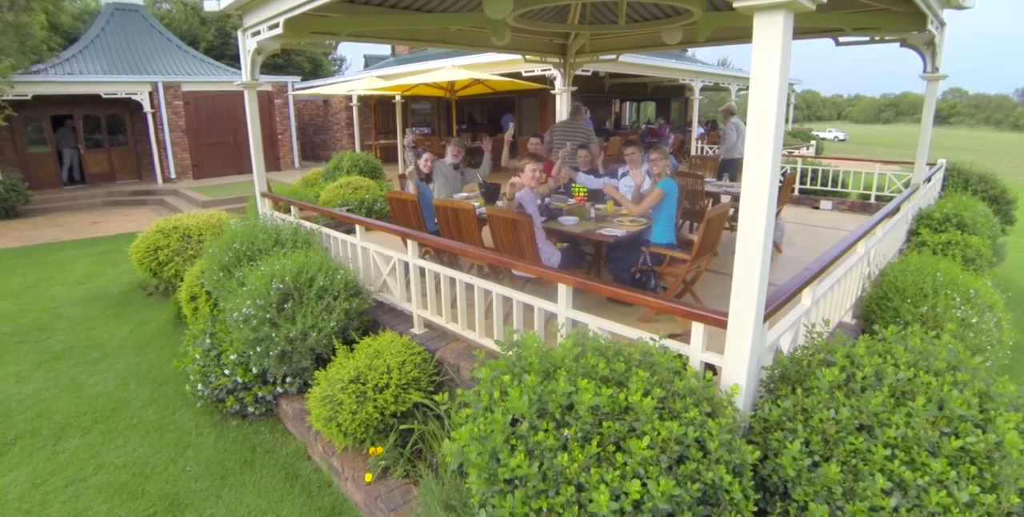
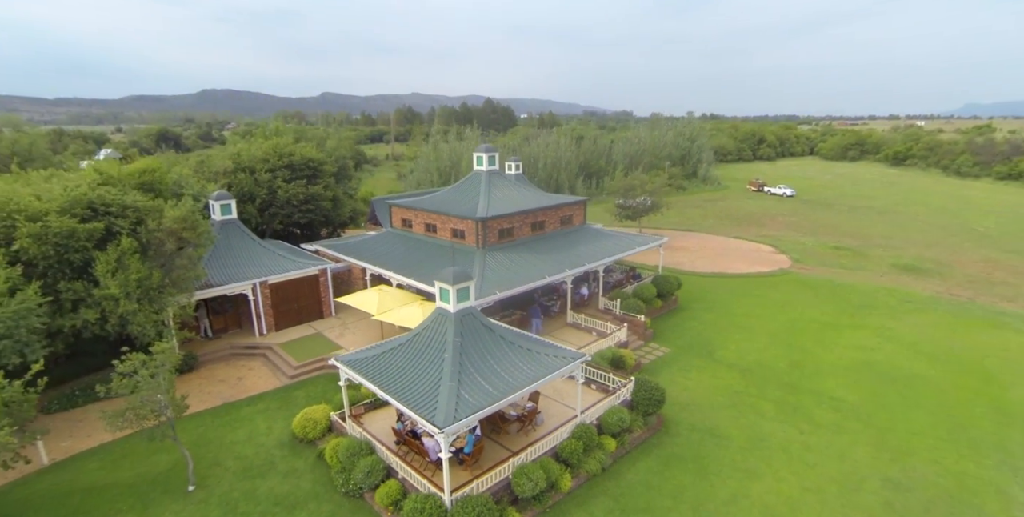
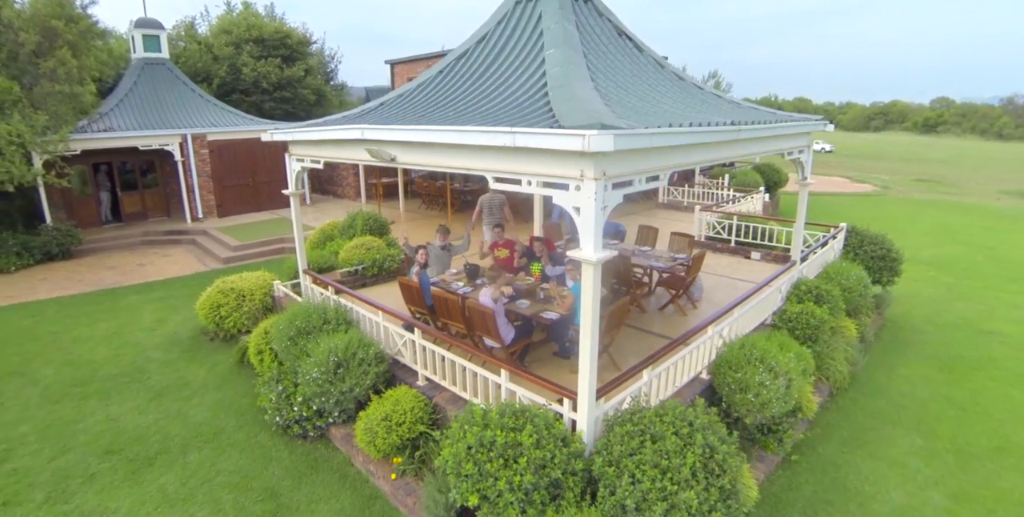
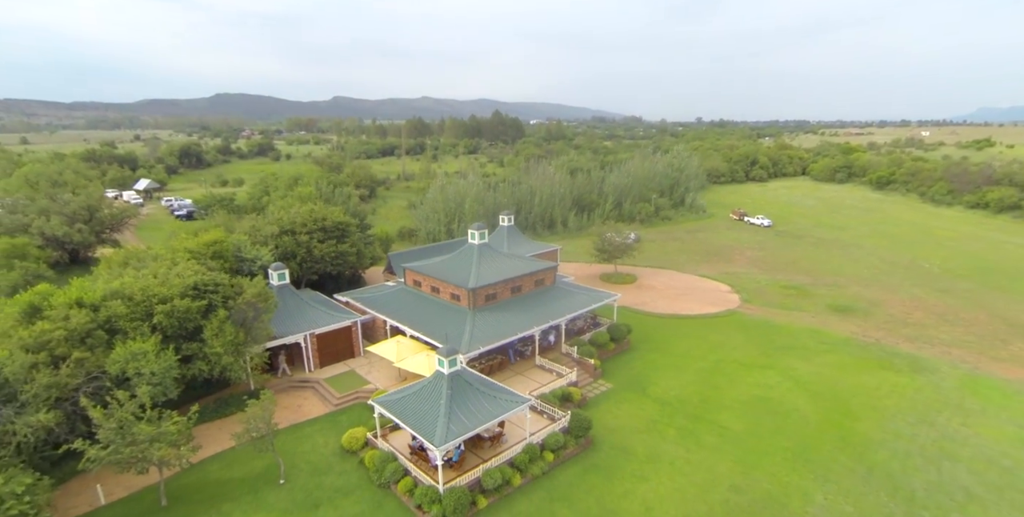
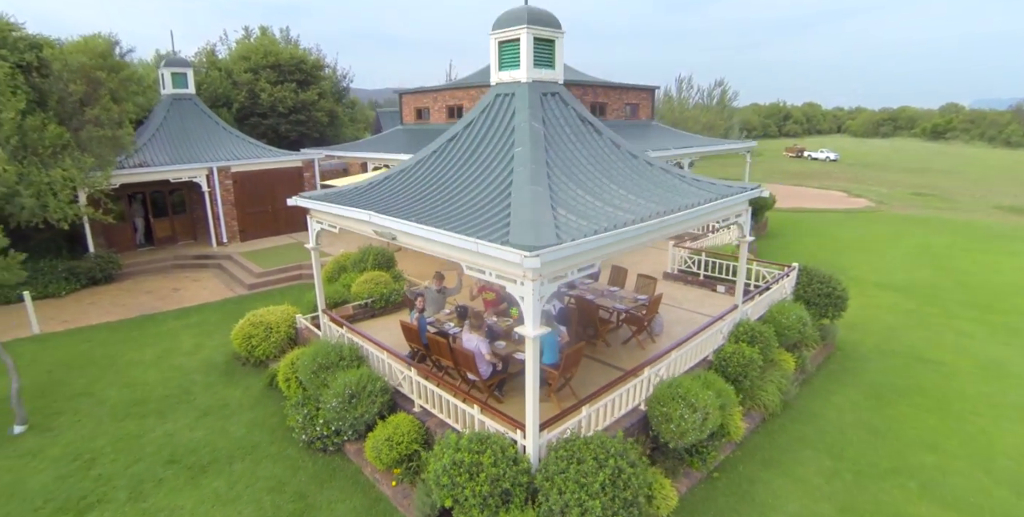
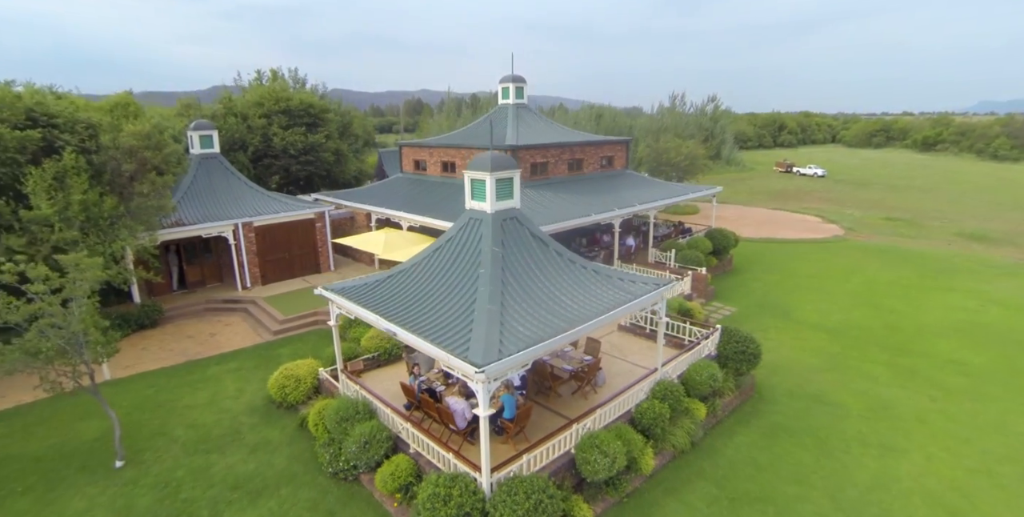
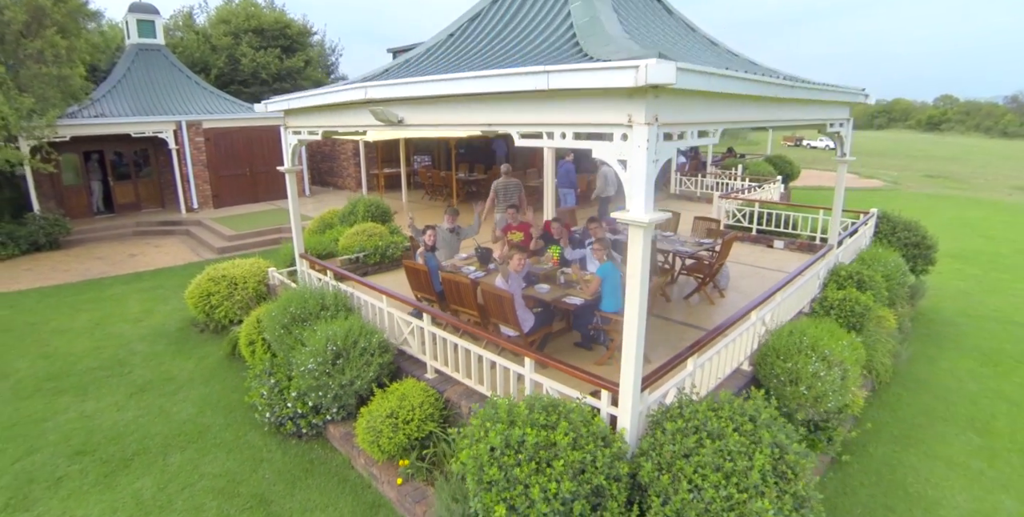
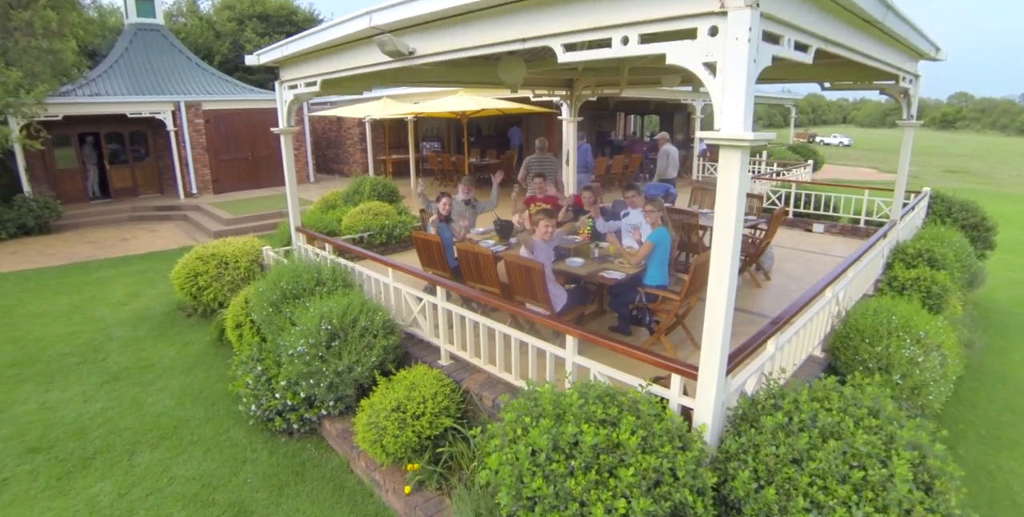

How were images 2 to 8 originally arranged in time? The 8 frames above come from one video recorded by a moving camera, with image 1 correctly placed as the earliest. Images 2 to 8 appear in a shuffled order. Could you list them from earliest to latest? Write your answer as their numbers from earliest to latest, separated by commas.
8, 7, 3, 5, 6, 2, 4
